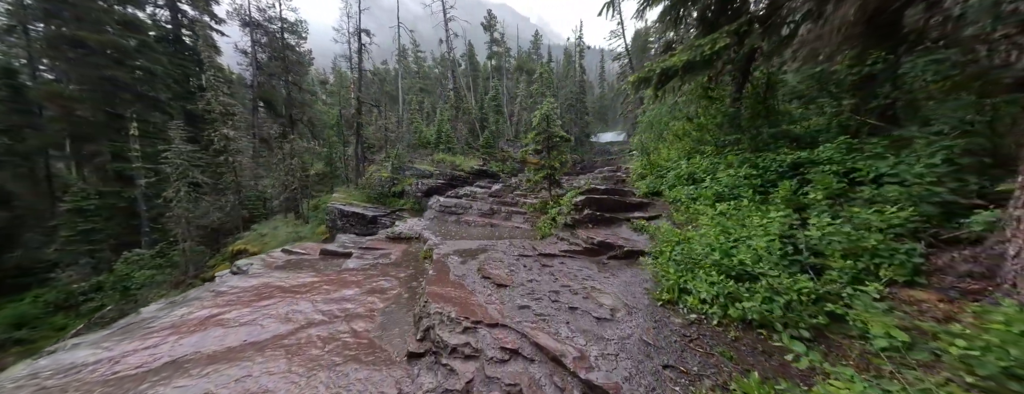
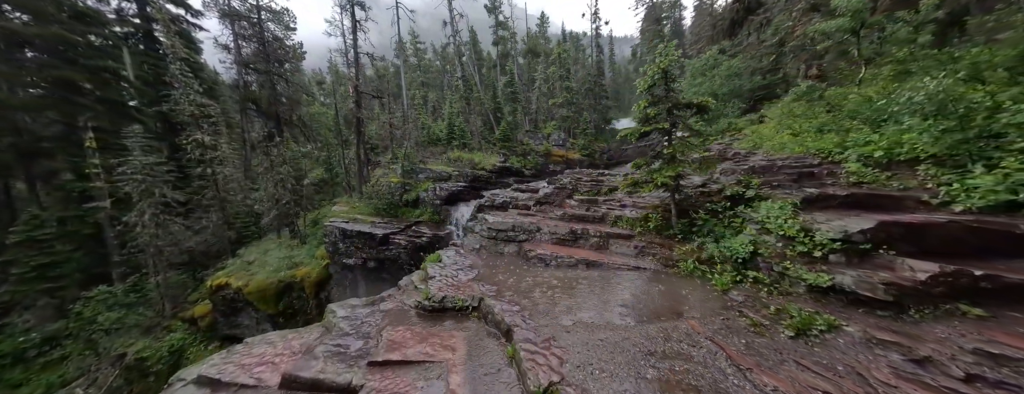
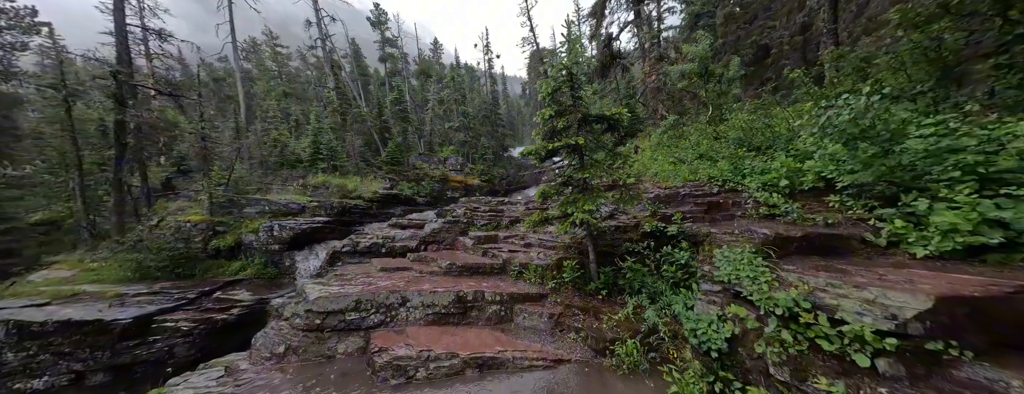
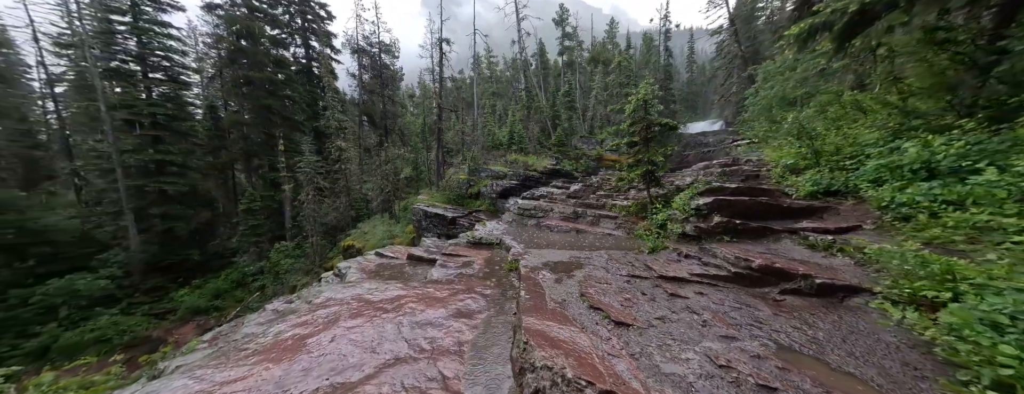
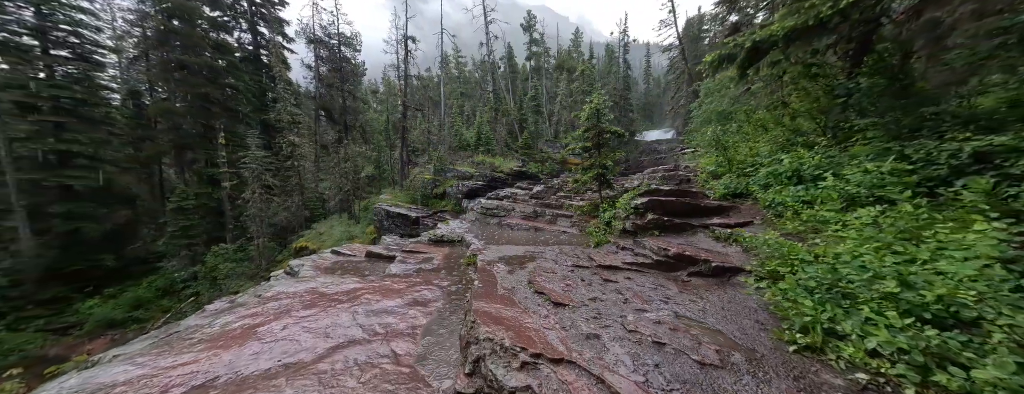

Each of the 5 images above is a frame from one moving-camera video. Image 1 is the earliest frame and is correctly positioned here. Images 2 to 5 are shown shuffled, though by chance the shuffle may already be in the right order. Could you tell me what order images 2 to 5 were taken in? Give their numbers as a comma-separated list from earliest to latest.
5, 4, 2, 3
